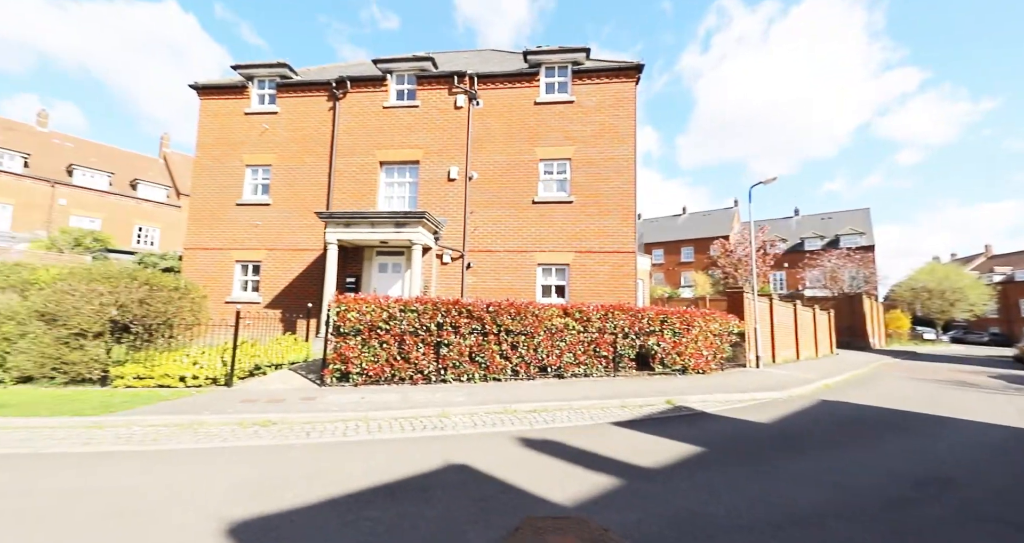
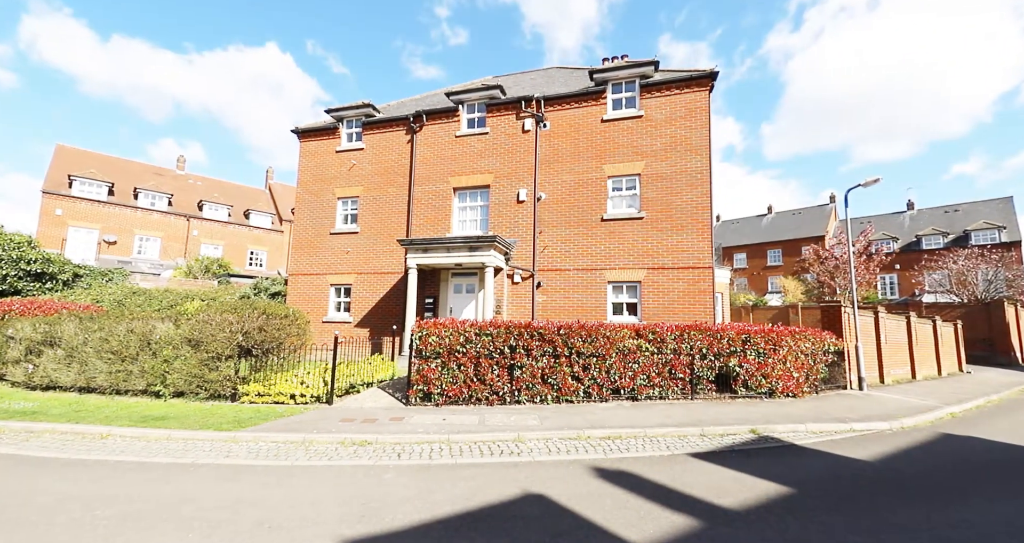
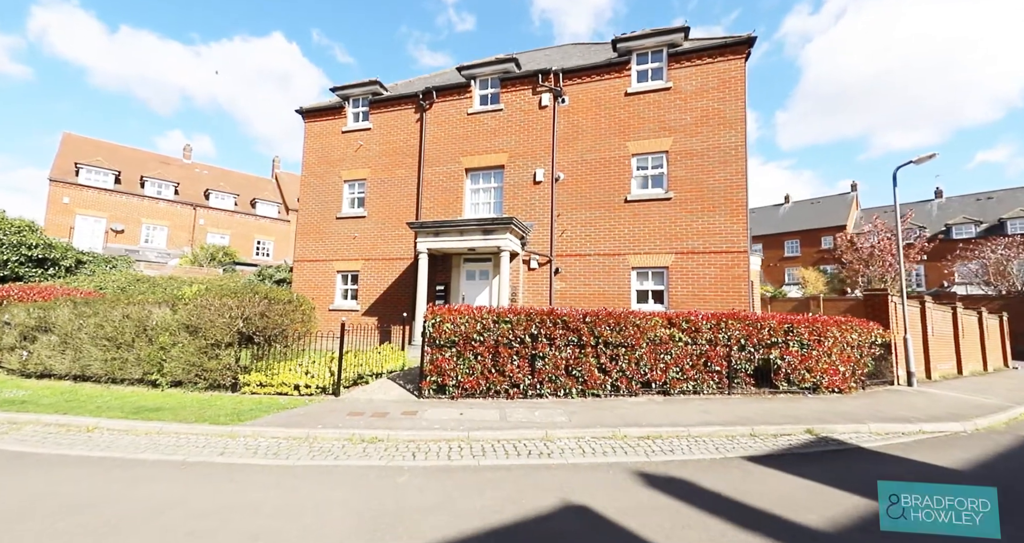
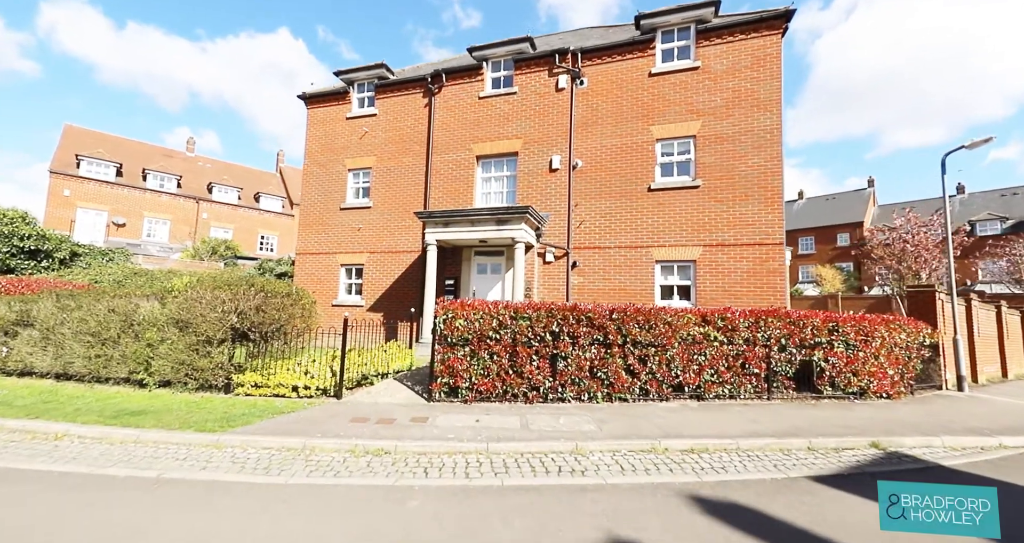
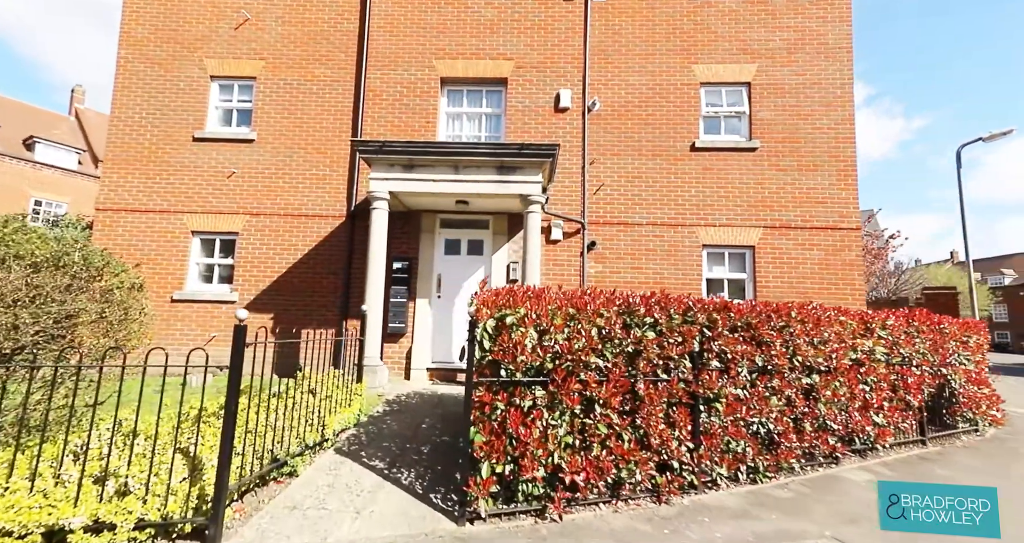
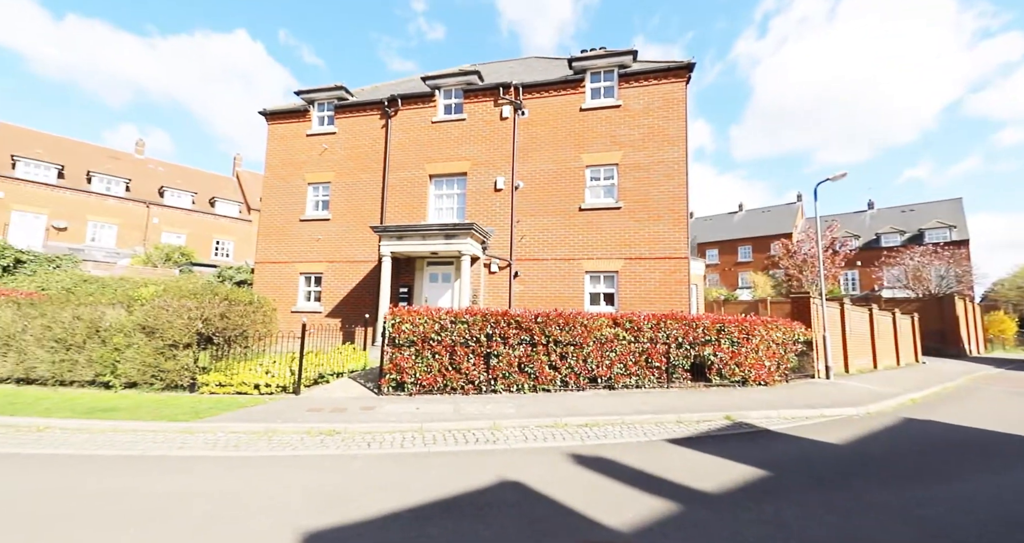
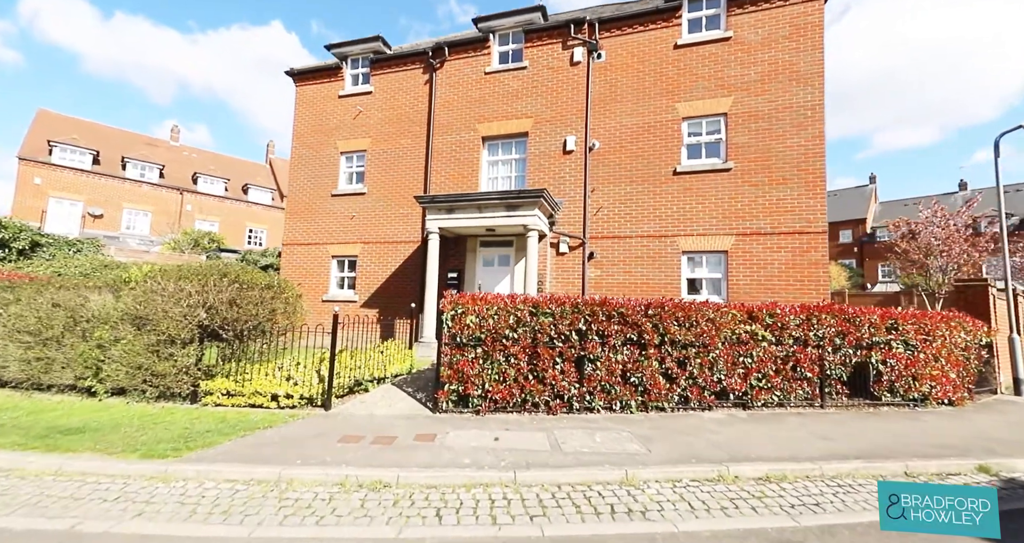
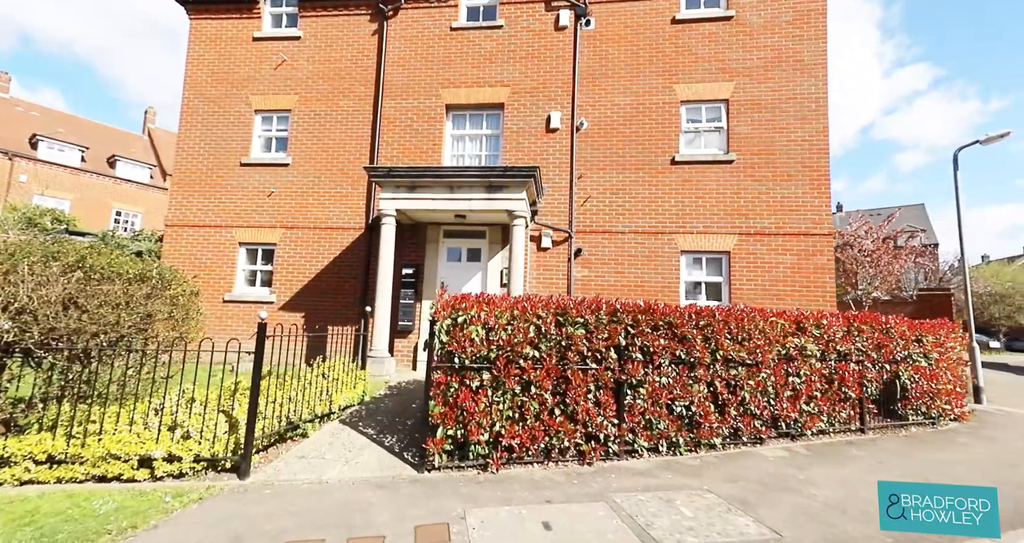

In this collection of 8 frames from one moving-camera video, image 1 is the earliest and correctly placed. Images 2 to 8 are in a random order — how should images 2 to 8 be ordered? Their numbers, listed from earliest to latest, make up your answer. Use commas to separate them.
6, 2, 3, 4, 7, 8, 5
